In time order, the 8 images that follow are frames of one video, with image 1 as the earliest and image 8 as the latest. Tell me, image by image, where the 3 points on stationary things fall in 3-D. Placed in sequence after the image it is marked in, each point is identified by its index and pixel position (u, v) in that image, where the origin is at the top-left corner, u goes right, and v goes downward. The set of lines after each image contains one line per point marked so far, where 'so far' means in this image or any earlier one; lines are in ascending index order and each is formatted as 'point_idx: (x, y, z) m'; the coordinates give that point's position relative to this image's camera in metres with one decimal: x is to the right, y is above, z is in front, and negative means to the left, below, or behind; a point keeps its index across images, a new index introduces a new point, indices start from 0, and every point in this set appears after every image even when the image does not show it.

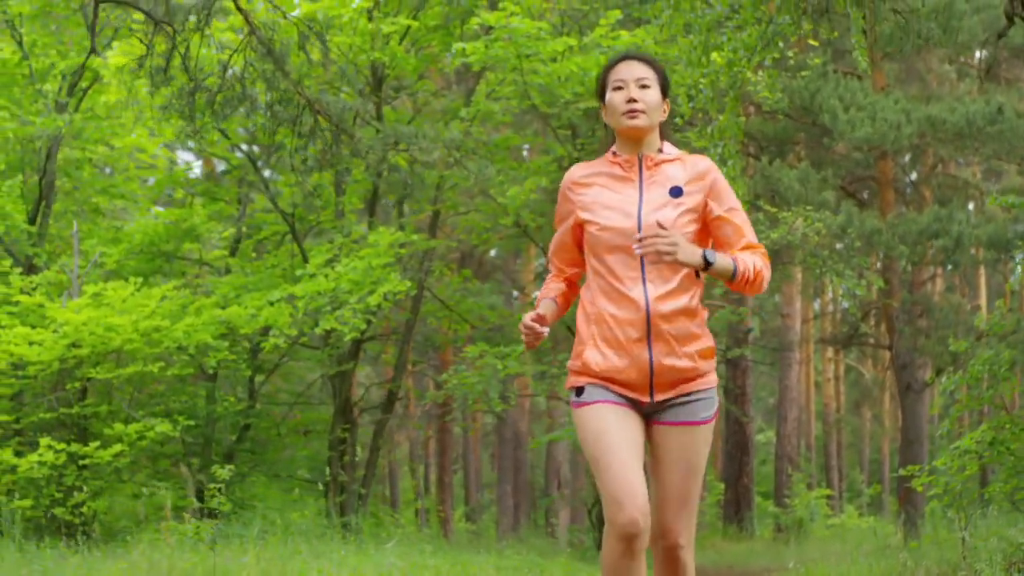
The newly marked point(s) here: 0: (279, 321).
0: (-2.7, -0.4, +13.0) m
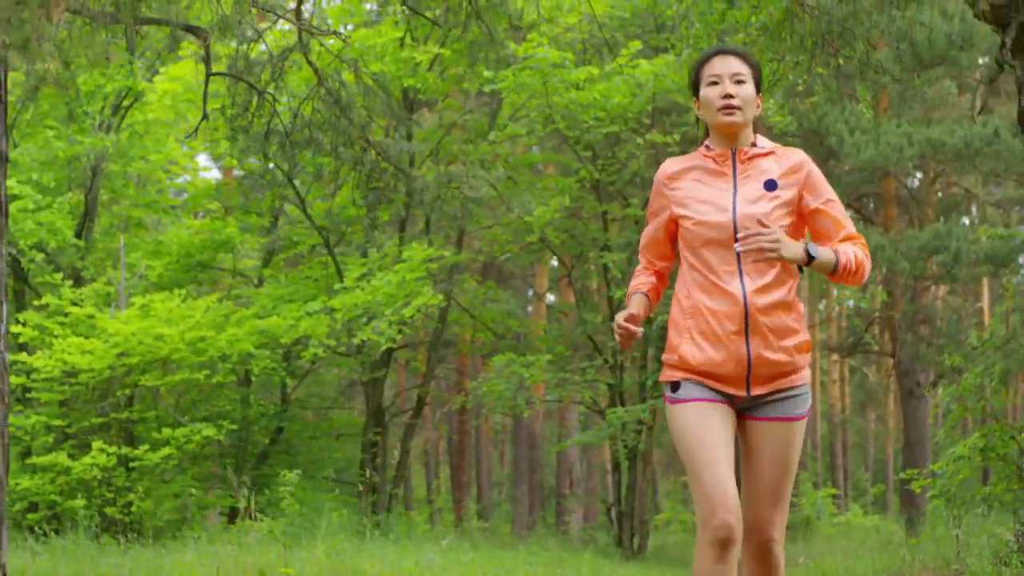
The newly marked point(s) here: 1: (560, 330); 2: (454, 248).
0: (-2.4, -0.5, +13.8) m
1: (+0.7, -0.6, +15.6) m
2: (-0.8, +0.5, +14.7) m
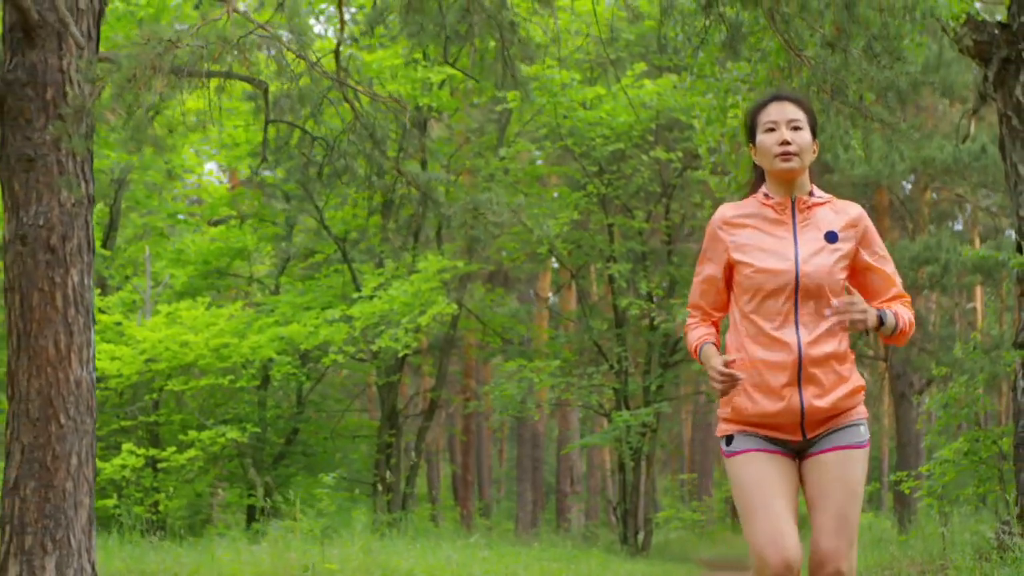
0: (-2.3, -0.6, +14.4) m
1: (+0.8, -0.7, +16.2) m
2: (-0.6, +0.4, +15.4) m
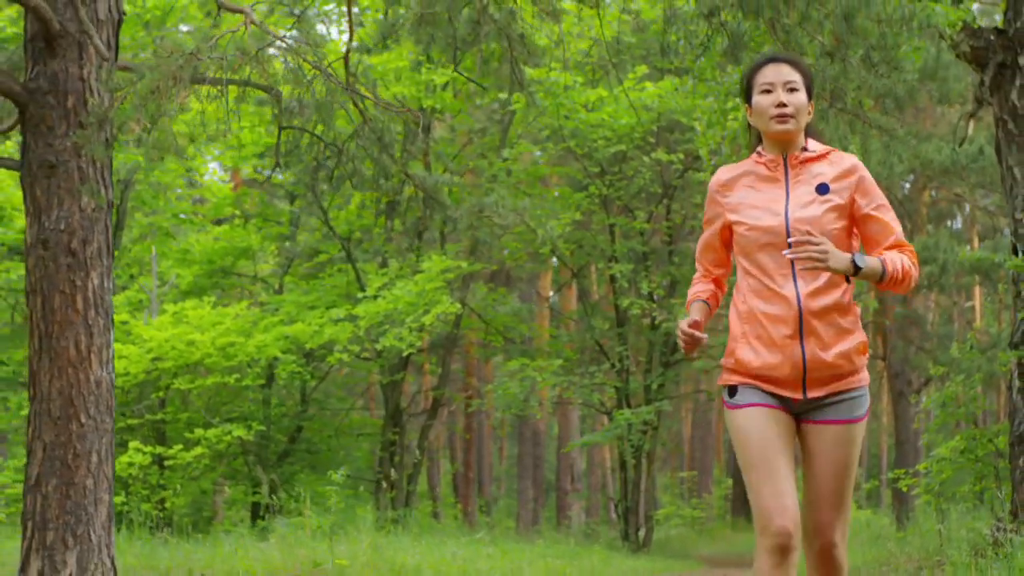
0: (-2.3, -0.6, +14.6) m
1: (+0.8, -0.7, +16.4) m
2: (-0.6, +0.4, +15.5) m
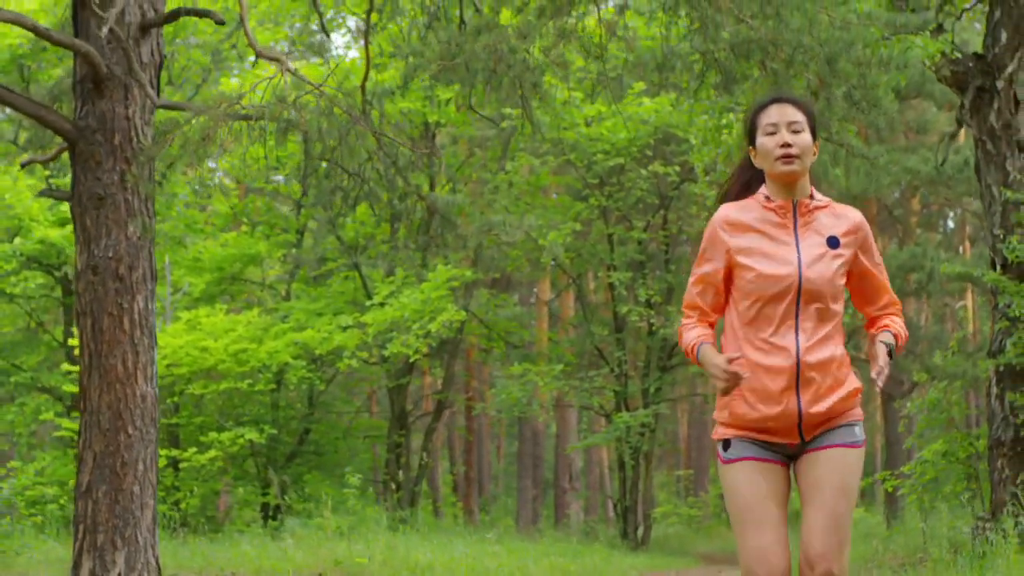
0: (-2.2, -0.7, +15.1) m
1: (+0.9, -0.8, +16.9) m
2: (-0.6, +0.3, +16.1) m
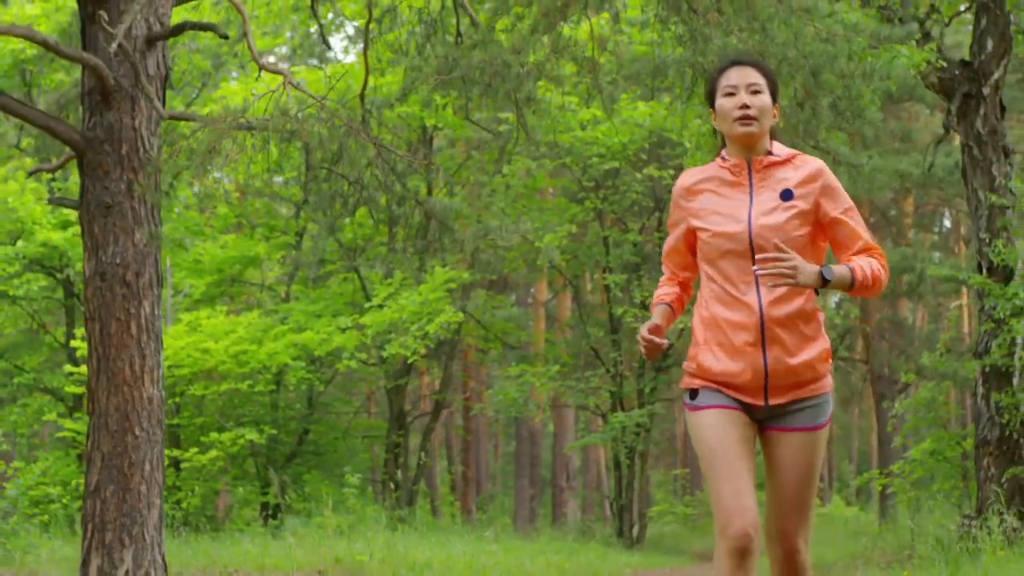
0: (-2.3, -0.8, +15.3) m
1: (+0.8, -0.8, +17.1) m
2: (-0.6, +0.3, +16.2) m
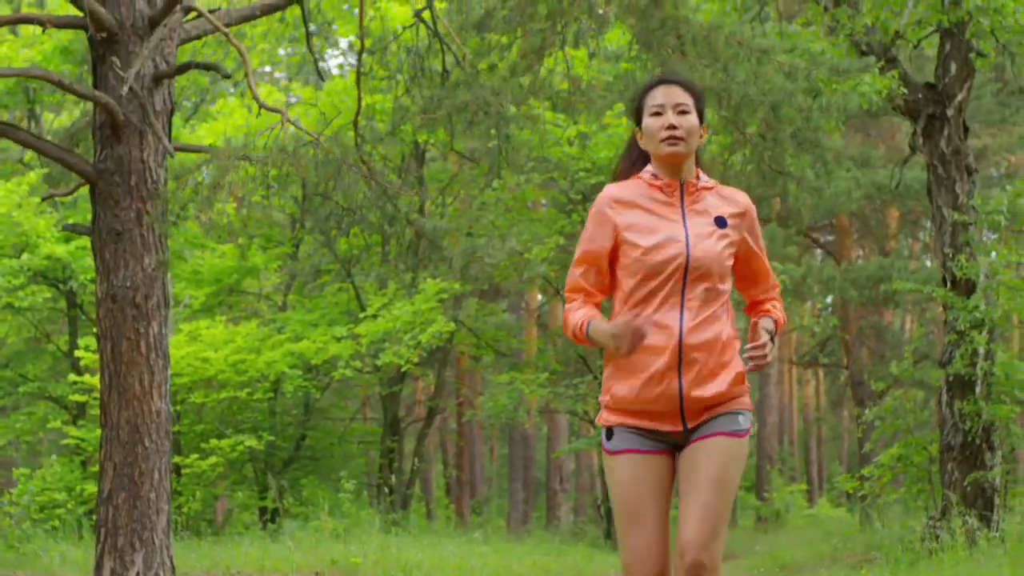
0: (-2.4, -0.9, +15.8) m
1: (+0.7, -1.0, +17.6) m
2: (-0.8, +0.2, +16.7) m
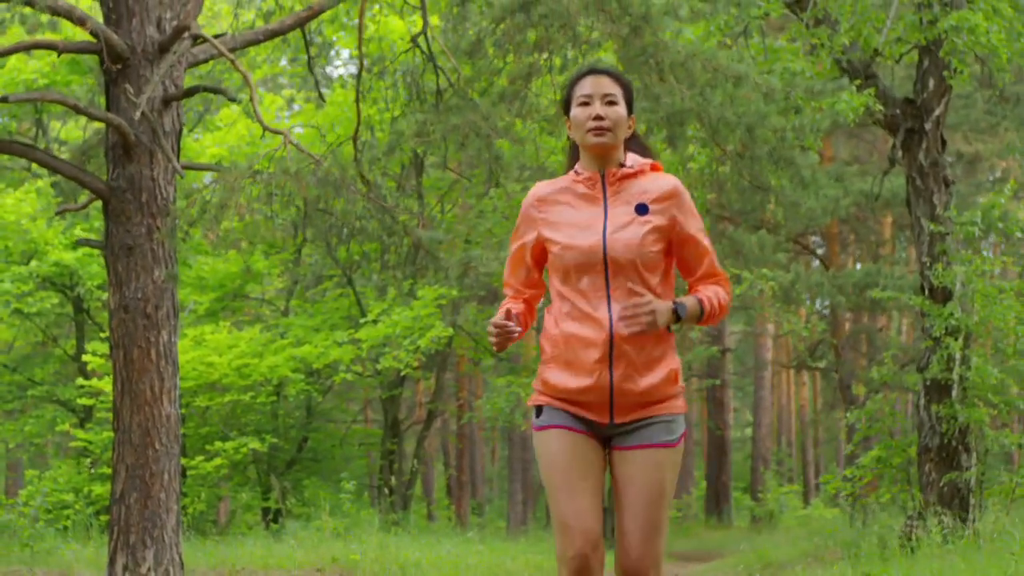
0: (-2.4, -1.0, +16.2) m
1: (+0.6, -1.1, +18.0) m
2: (-0.8, +0.1, +17.1) m
